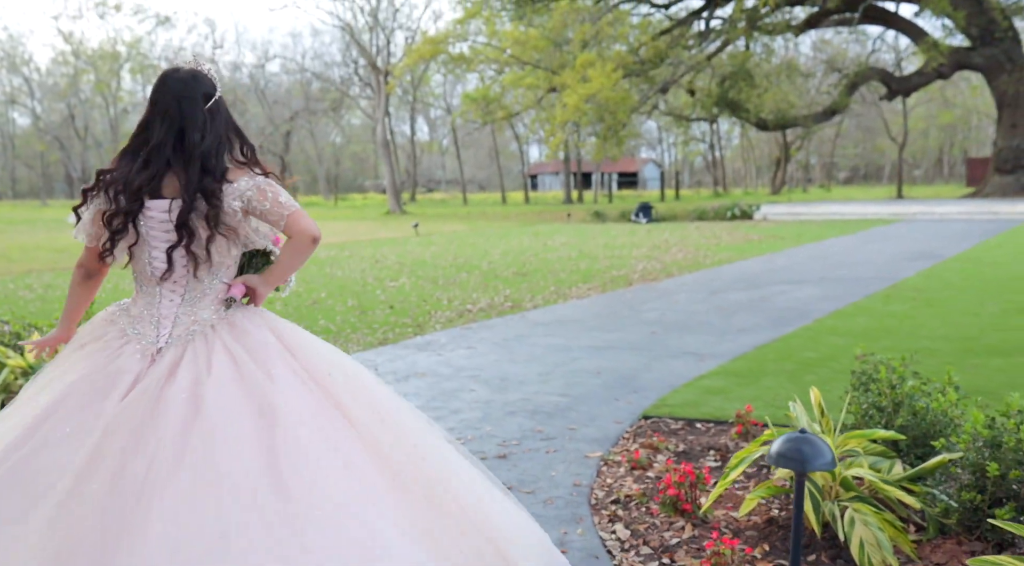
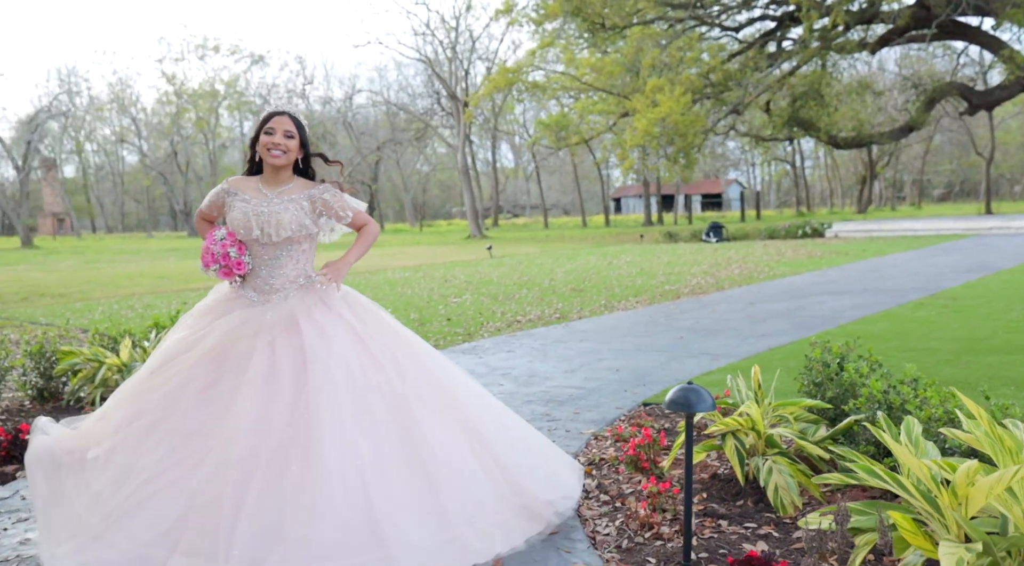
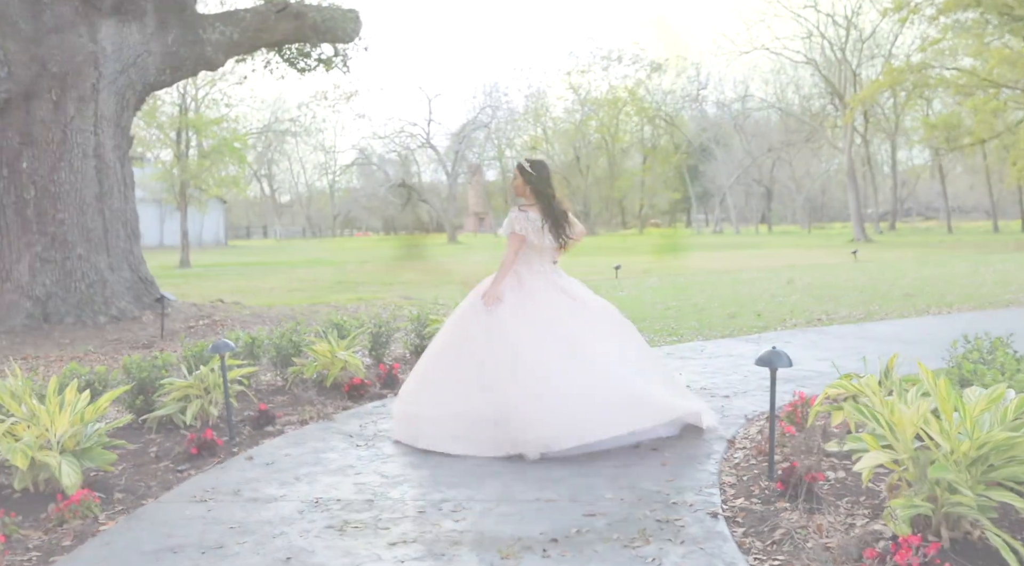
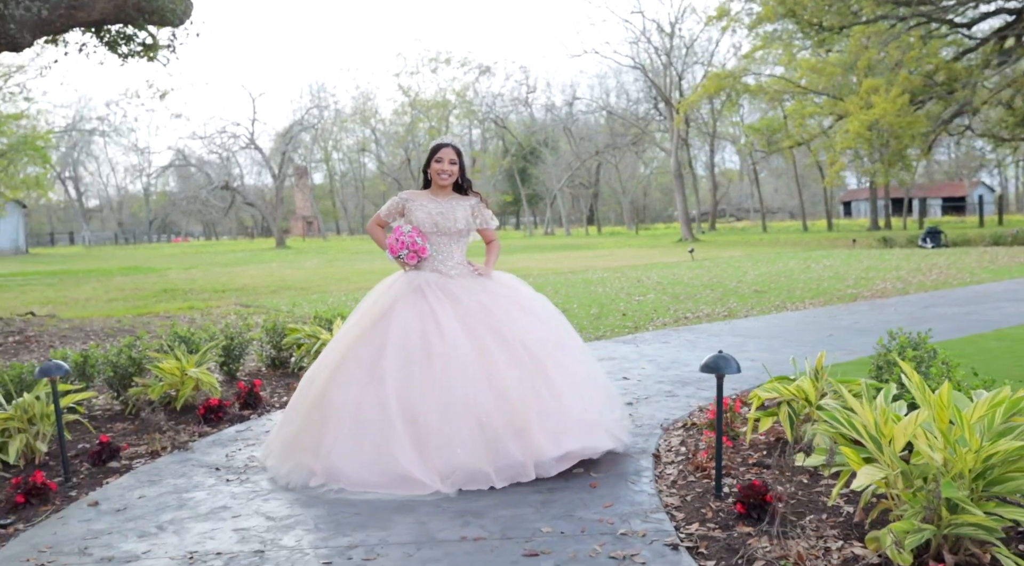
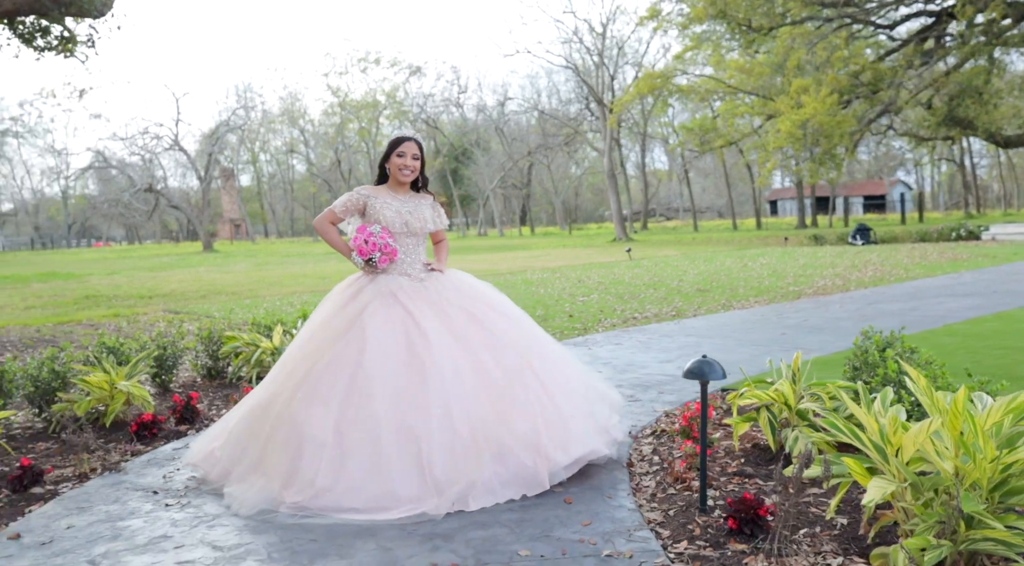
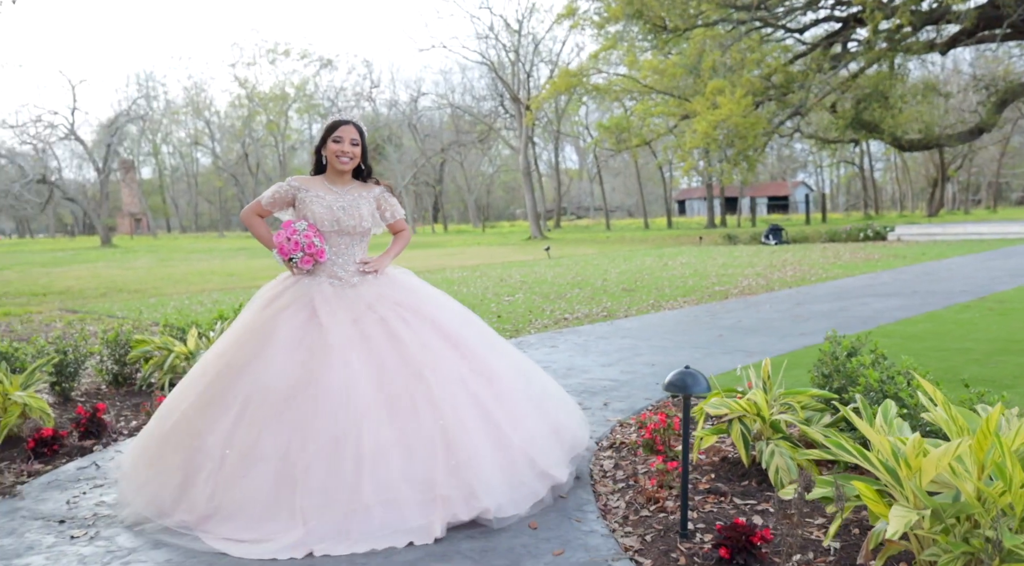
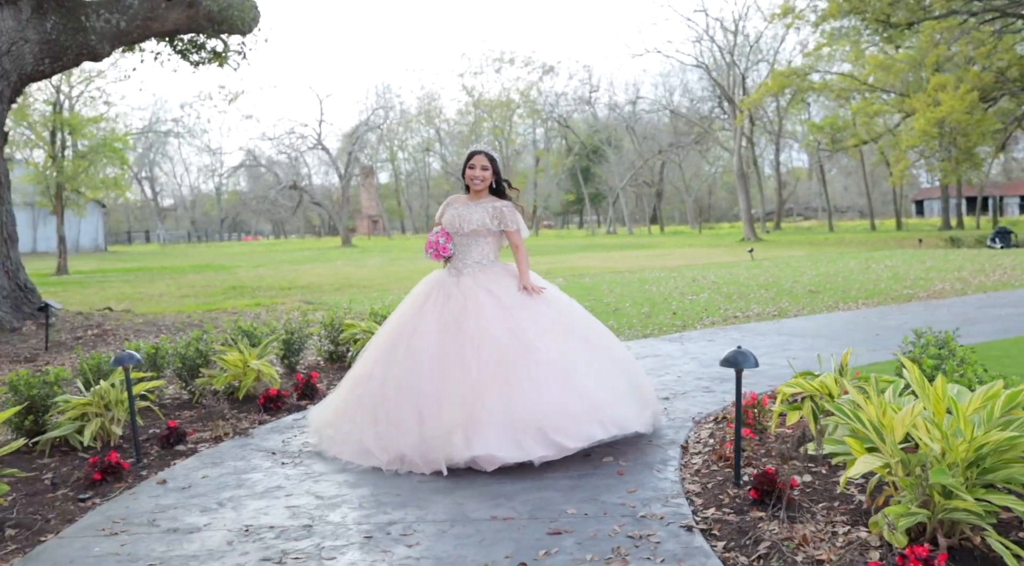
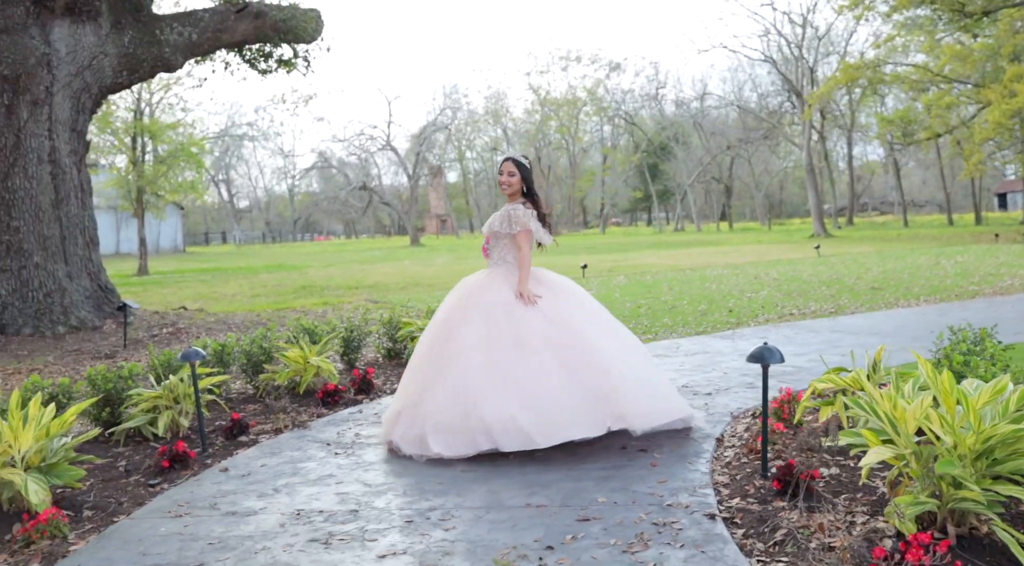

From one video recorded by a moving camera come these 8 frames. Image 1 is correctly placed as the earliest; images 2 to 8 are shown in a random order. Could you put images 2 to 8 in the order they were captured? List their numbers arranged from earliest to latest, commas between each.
2, 6, 5, 4, 7, 8, 3
